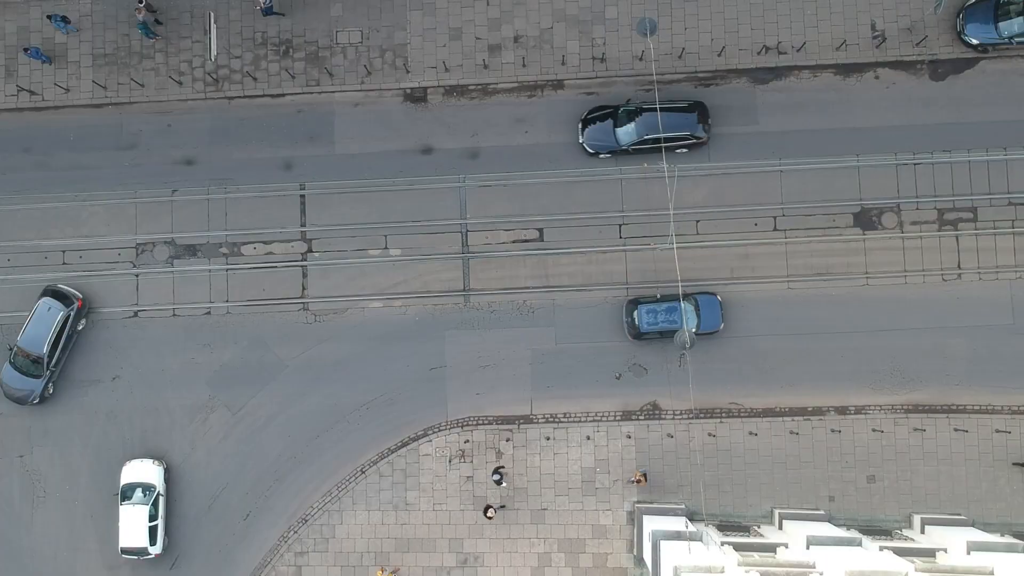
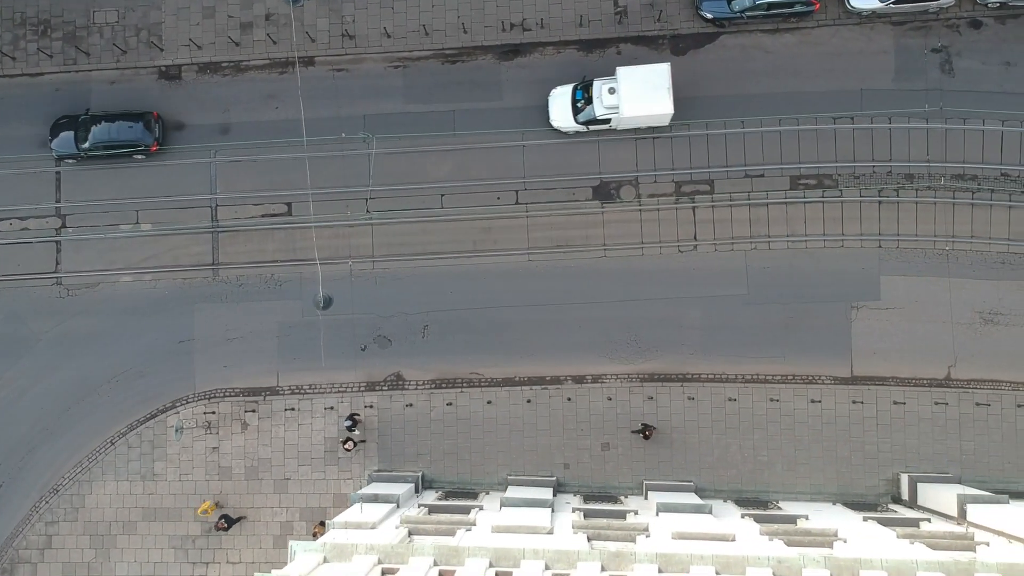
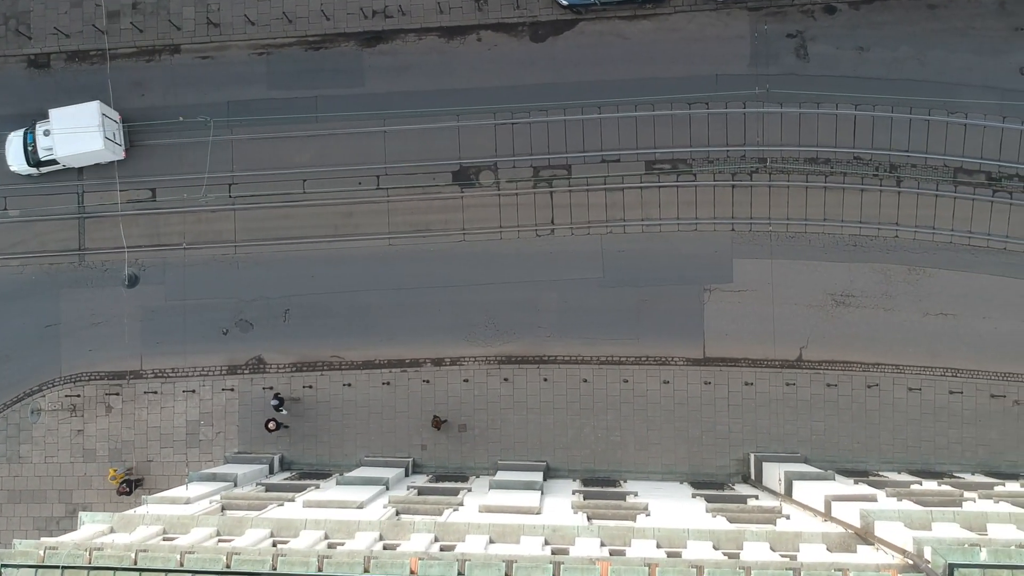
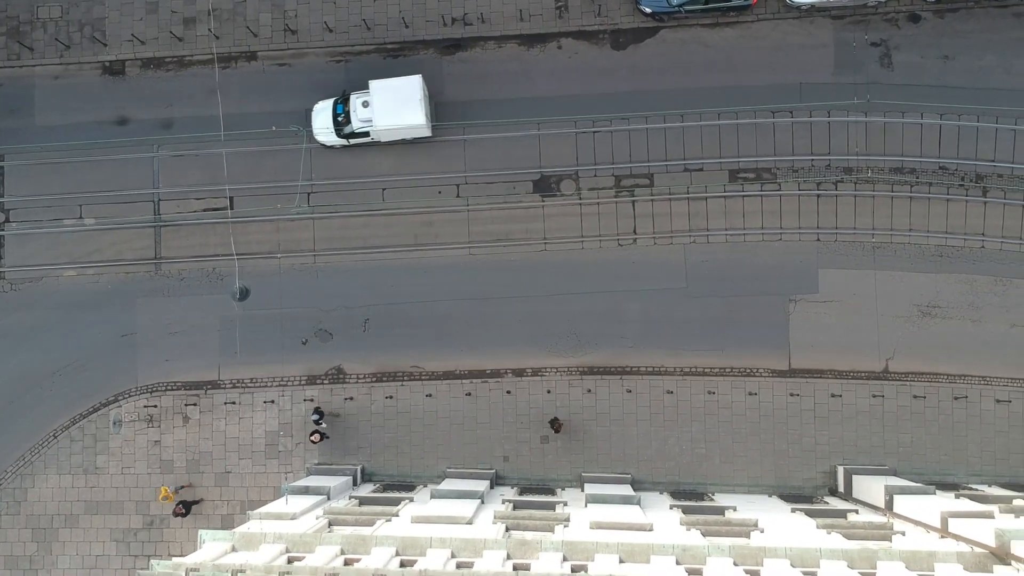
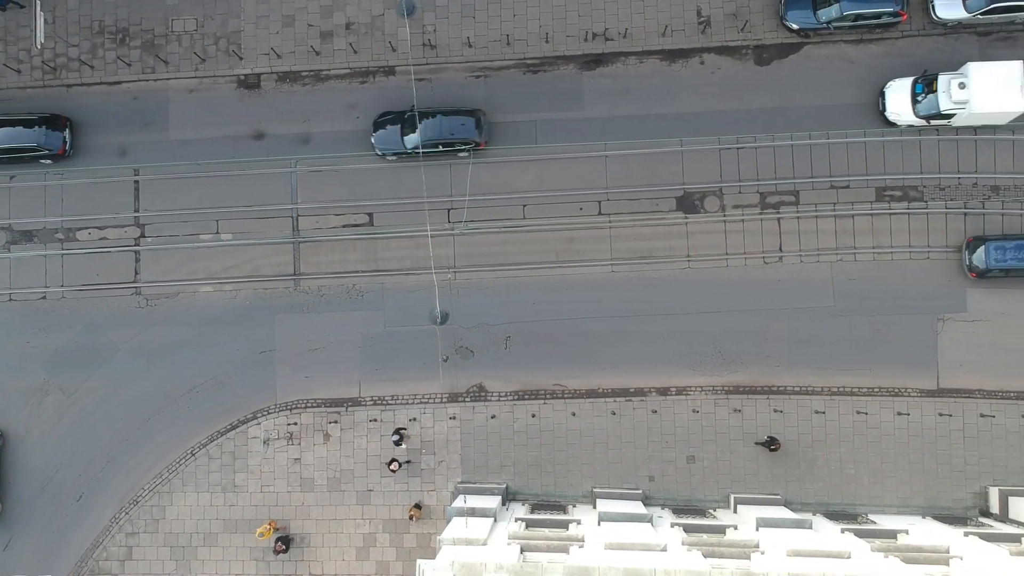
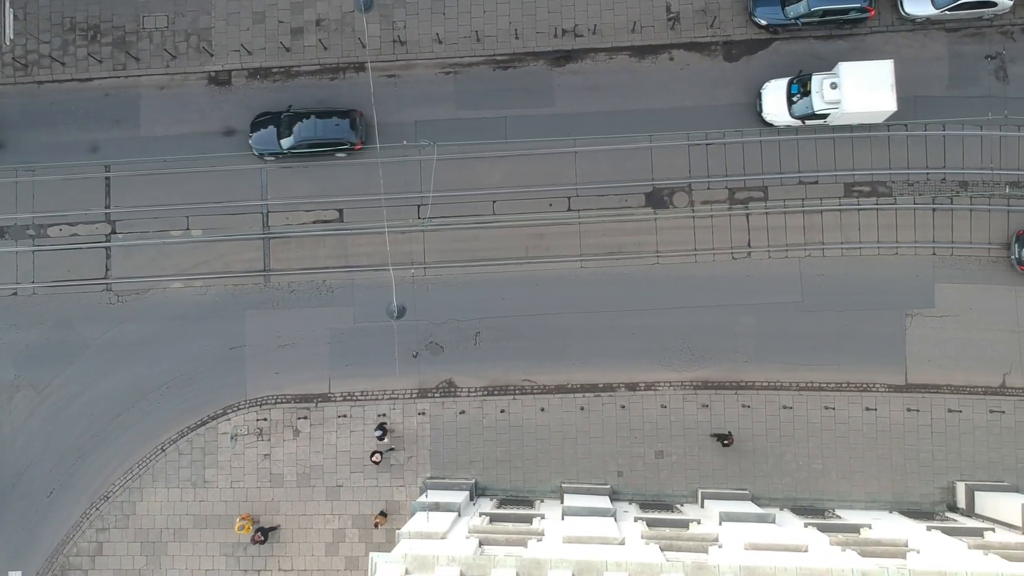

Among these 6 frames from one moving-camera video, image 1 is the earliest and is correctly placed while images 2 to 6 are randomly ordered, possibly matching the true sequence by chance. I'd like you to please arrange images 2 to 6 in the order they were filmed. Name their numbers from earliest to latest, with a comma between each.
5, 6, 2, 4, 3
